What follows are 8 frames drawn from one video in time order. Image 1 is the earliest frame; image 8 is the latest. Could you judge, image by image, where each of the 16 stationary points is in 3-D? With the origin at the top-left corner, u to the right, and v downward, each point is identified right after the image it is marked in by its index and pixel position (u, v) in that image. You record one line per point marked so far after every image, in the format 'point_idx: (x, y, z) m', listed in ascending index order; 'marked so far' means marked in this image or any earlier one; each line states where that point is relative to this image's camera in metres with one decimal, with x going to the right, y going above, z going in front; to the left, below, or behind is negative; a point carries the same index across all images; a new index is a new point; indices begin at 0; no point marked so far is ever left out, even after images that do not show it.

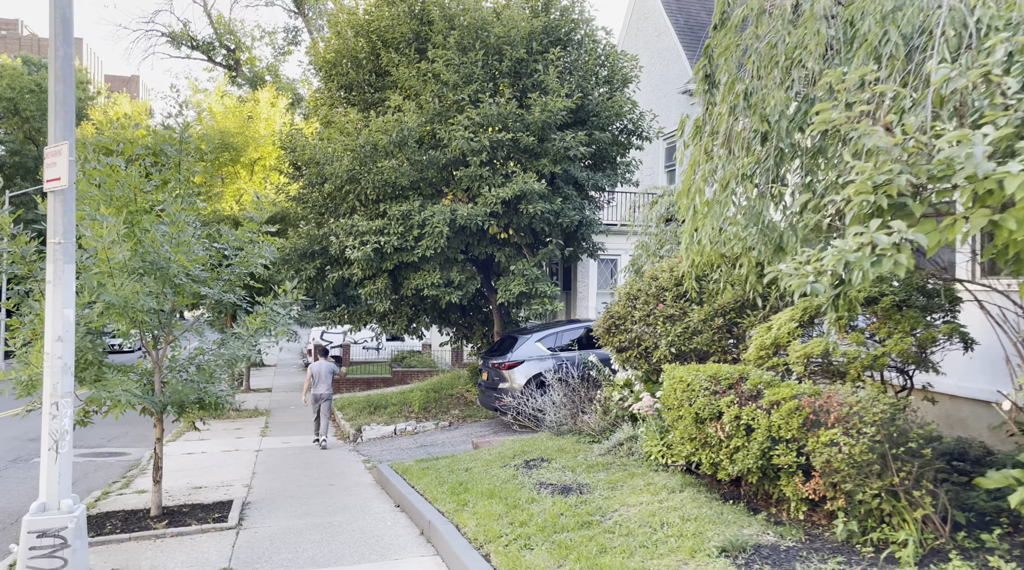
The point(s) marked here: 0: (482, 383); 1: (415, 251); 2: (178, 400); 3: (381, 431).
0: (-0.5, -1.7, +13.8) m
1: (-1.7, +0.6, +14.0) m
2: (-3.6, -1.2, +8.3) m
3: (-2.4, -2.7, +14.2) m
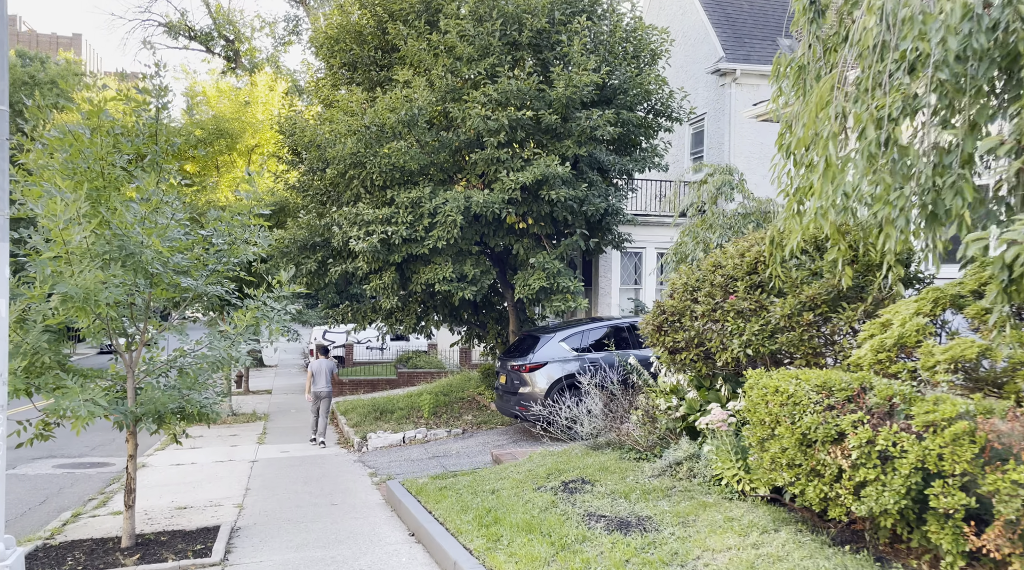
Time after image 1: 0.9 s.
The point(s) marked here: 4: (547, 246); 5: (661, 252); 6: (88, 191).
0: (-0.2, -1.6, +12.5) m
1: (-1.4, +0.7, +12.8) m
2: (-3.3, -1.1, +7.1) m
3: (-2.1, -2.6, +13.0) m
4: (+0.6, +0.7, +13.4) m
5: (+3.0, +0.7, +15.8) m
6: (-3.6, +0.8, +6.8) m
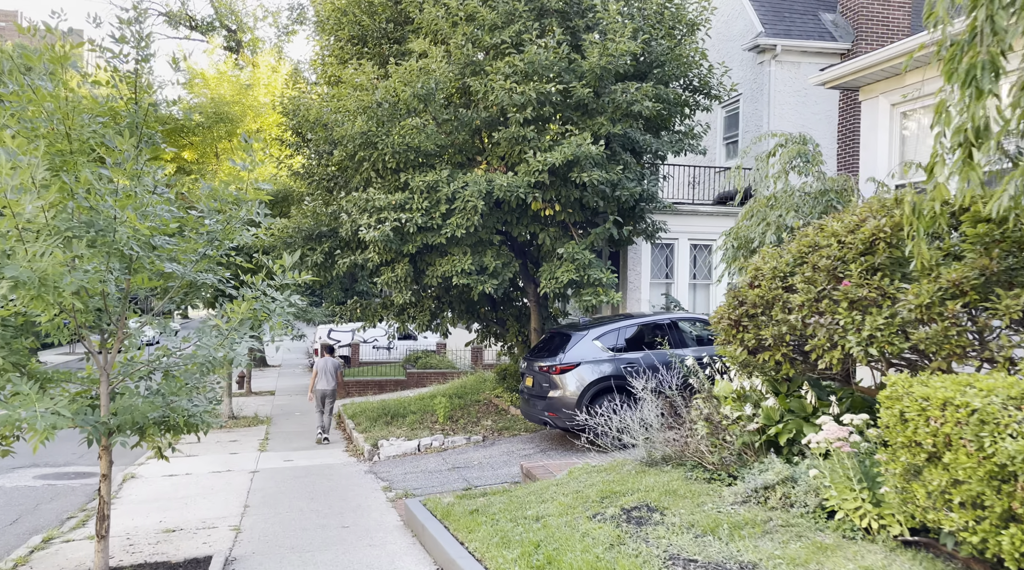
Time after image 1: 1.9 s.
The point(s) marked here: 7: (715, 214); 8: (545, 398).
0: (+0.2, -1.5, +11.4) m
1: (-1.0, +0.8, +11.6) m
2: (-2.9, -1.0, +5.9) m
3: (-1.7, -2.5, +11.8) m
4: (+1.0, +0.8, +12.3) m
5: (+3.4, +0.8, +14.6) m
6: (-3.3, +0.9, +5.6) m
7: (+3.7, +1.3, +14.5) m
8: (+0.4, -1.5, +10.6) m
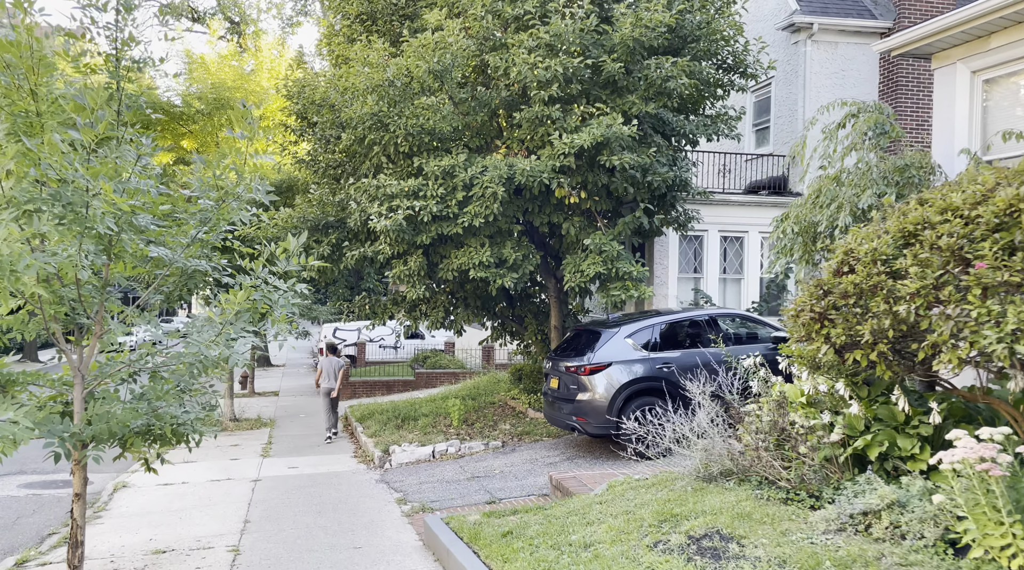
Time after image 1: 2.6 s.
0: (+0.5, -1.4, +10.5) m
1: (-0.7, +0.9, +10.8) m
2: (-2.6, -0.9, +5.1) m
3: (-1.4, -2.4, +11.0) m
4: (+1.3, +0.9, +11.4) m
5: (+3.7, +0.9, +13.7) m
6: (-3.0, +1.0, +4.7) m
7: (+4.0, +1.4, +13.6) m
8: (+0.7, -1.4, +9.7) m
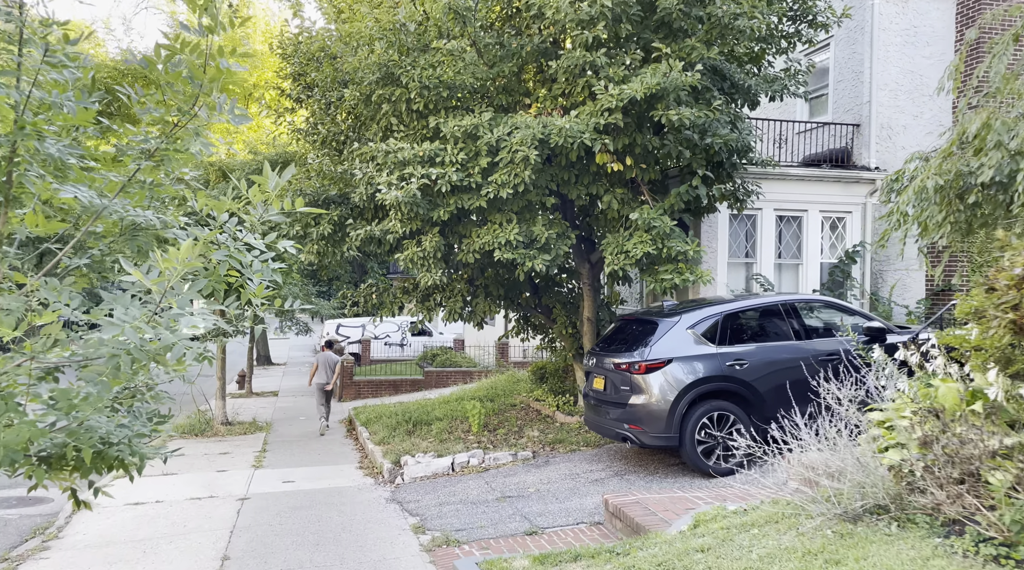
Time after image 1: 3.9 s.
0: (+0.9, -1.2, +8.8) m
1: (-0.3, +1.1, +9.1) m
2: (-2.2, -0.7, +3.4) m
3: (-1.0, -2.2, +9.3) m
4: (+1.7, +1.1, +9.7) m
5: (+4.1, +1.1, +12.0) m
6: (-2.6, +1.2, +3.1) m
7: (+4.5, +1.6, +11.9) m
8: (+1.1, -1.2, +8.1) m
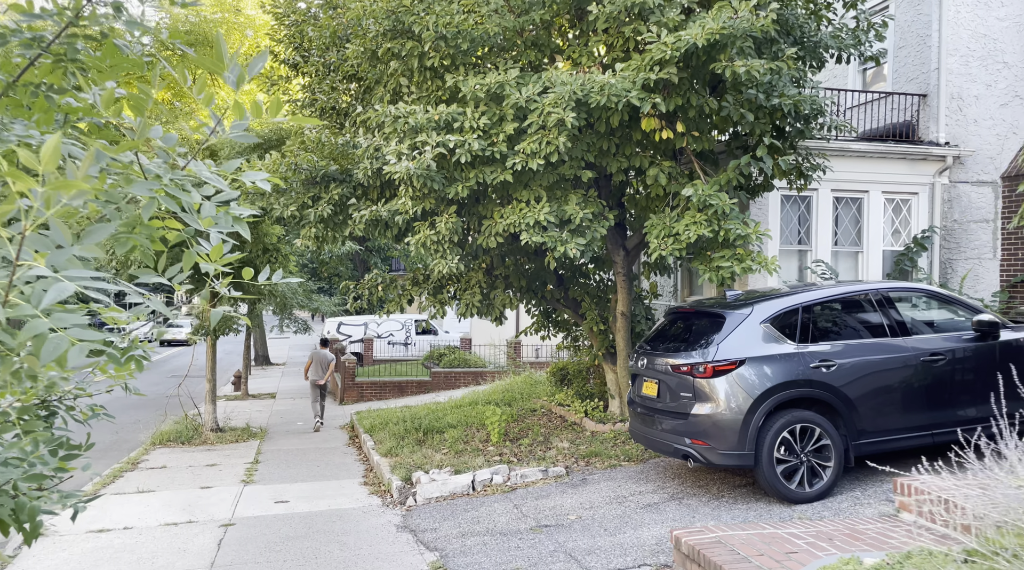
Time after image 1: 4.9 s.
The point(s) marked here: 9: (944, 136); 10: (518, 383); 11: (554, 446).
0: (+1.2, -1.1, +7.4) m
1: (0.0, +1.2, +7.7) m
2: (-1.9, -0.6, +2.1) m
3: (-0.7, -2.0, +7.9) m
4: (+2.0, +1.2, +8.3) m
5: (+4.4, +1.2, +10.6) m
6: (-2.3, +1.3, +1.7) m
7: (+4.8, +1.7, +10.5) m
8: (+1.4, -1.1, +6.7) m
9: (+5.9, +2.0, +10.7) m
10: (+0.1, -1.9, +15.0) m
11: (+0.5, -1.9, +9.5) m
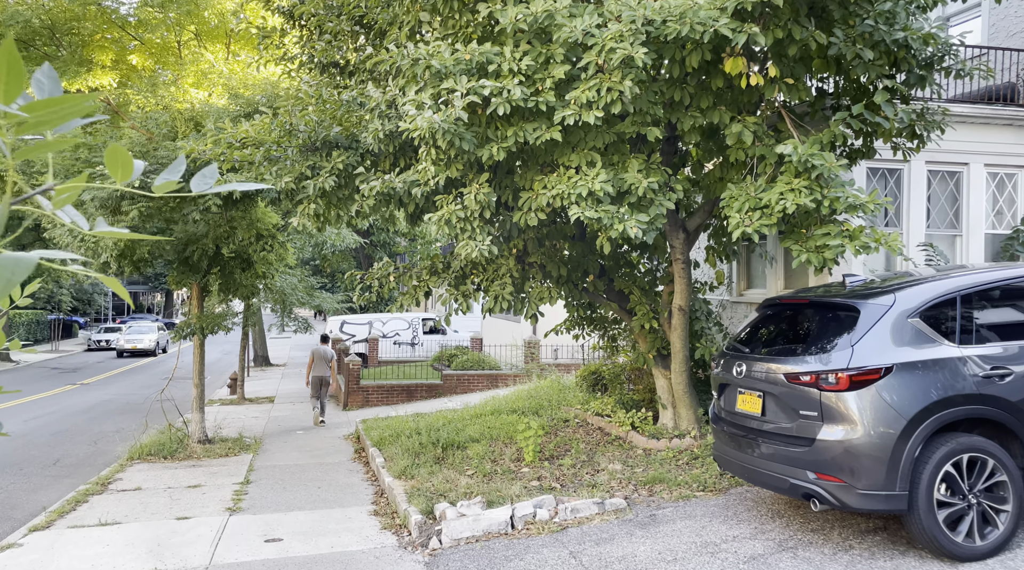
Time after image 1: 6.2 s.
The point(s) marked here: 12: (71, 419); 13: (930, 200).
0: (+1.6, -1.0, +5.8) m
1: (+0.4, +1.3, +6.1) m
2: (-1.6, -0.5, +0.4) m
3: (-0.3, -1.9, +6.3) m
4: (+2.4, +1.3, +6.7) m
5: (+4.8, +1.3, +9.0) m
6: (-2.0, +1.4, +0.1) m
7: (+5.2, +1.9, +8.9) m
8: (+1.8, -1.0, +5.1) m
9: (+6.3, +2.1, +9.0) m
10: (+0.6, -1.8, +13.4) m
11: (+0.9, -1.8, +7.9) m
12: (-8.4, -2.6, +15.0) m
13: (+4.8, +1.0, +9.1) m
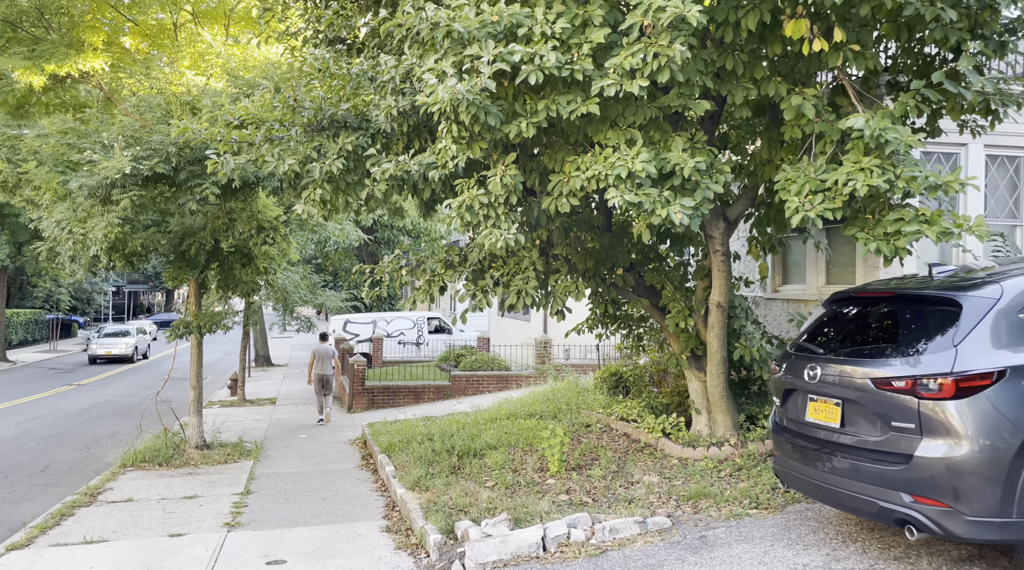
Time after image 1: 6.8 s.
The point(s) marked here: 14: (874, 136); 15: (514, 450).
0: (+1.8, -0.9, +5.1) m
1: (+0.6, +1.4, +5.4) m
2: (-1.3, -0.5, -0.3) m
3: (0.0, -1.9, +5.6) m
4: (+2.6, +1.4, +6.0) m
5: (+5.1, +1.4, +8.3) m
6: (-1.7, +1.5, -0.6) m
7: (+5.4, +1.9, +8.1) m
8: (+2.1, -0.9, +4.3) m
9: (+6.5, +2.2, +8.3) m
10: (+0.8, -1.7, +12.7) m
11: (+1.2, -1.8, +7.2) m
12: (-8.2, -2.5, +14.3) m
13: (+5.1, +1.0, +8.4) m
14: (+2.5, +1.1, +5.5) m
15: (0.0, -1.8, +8.7) m
